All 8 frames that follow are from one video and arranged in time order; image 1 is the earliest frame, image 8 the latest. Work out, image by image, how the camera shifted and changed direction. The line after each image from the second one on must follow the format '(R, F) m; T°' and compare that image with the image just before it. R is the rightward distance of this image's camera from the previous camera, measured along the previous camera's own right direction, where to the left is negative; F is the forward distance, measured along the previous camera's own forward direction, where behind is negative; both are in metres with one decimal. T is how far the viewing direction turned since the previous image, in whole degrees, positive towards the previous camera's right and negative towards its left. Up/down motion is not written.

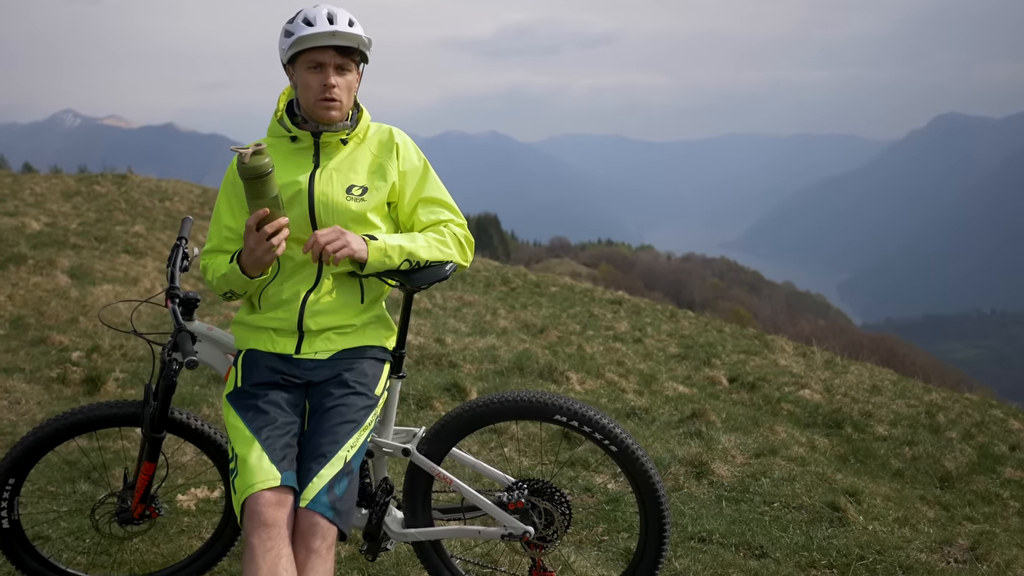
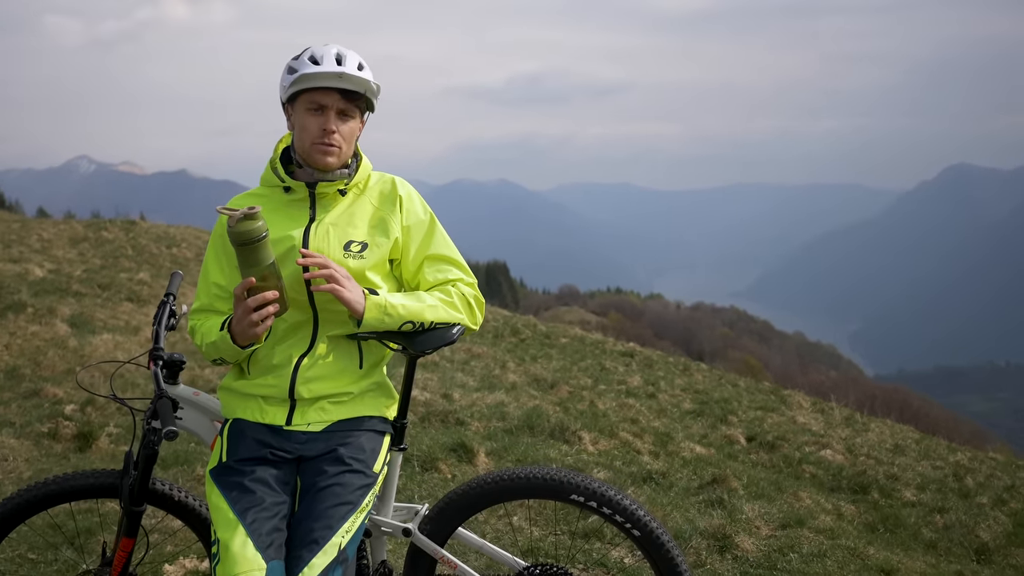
(0.0, +0.3) m; -1°
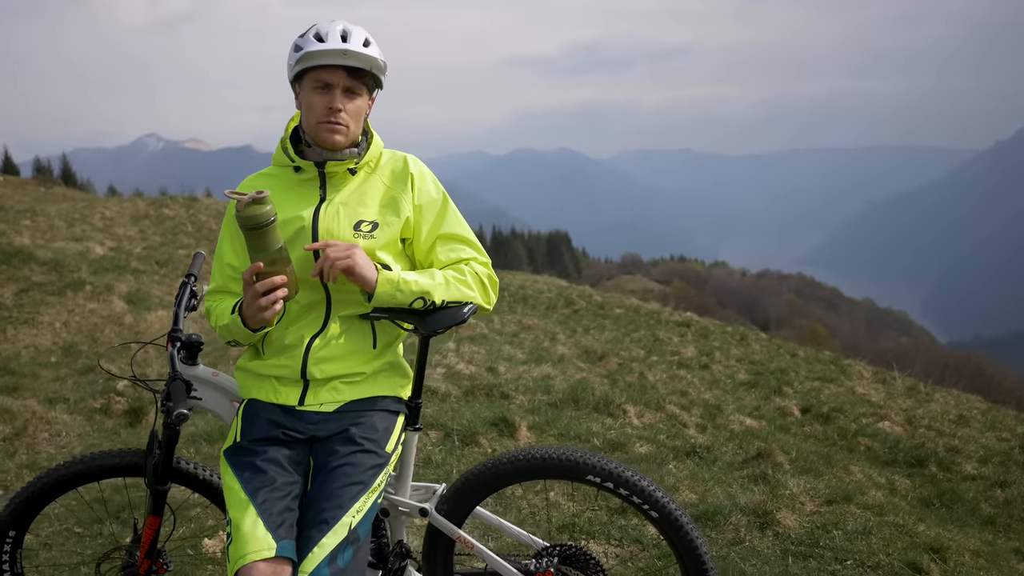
(+0.2, +0.1) m; -4°
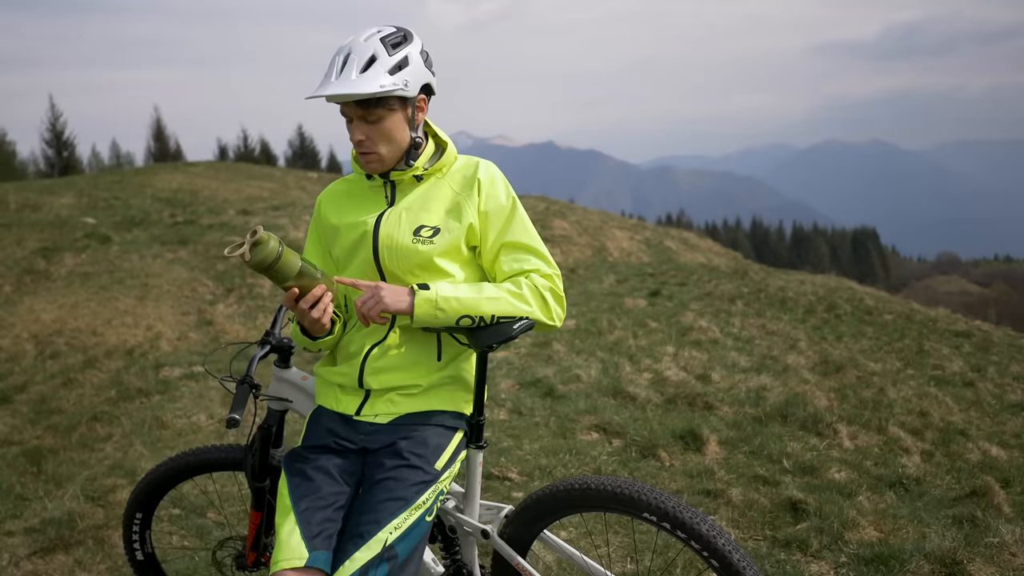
(+0.7, +0.3) m; -17°
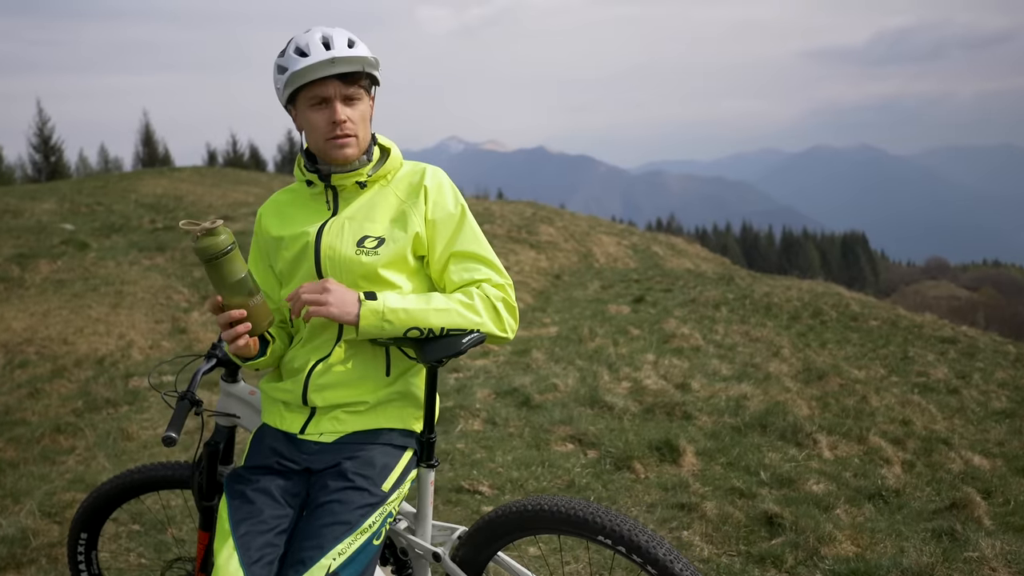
(+0.1, +0.1) m; +1°
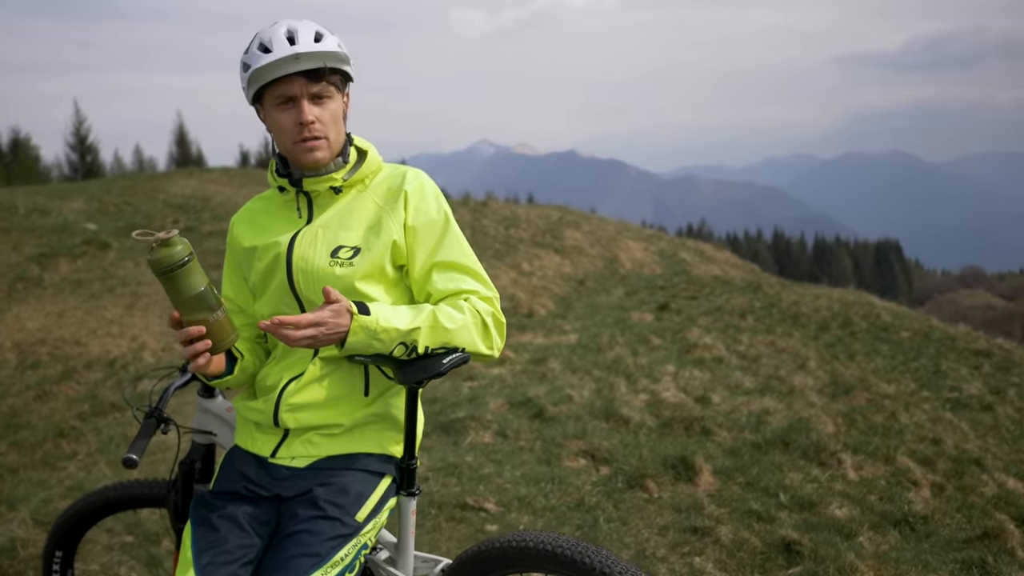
(+0.1, +0.2) m; -2°
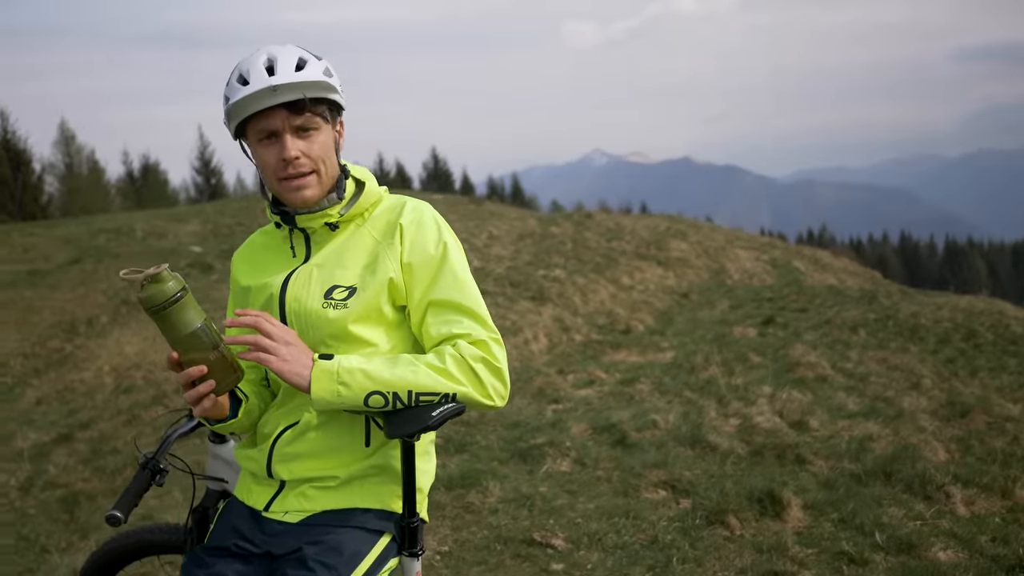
(+0.3, +0.3) m; -7°
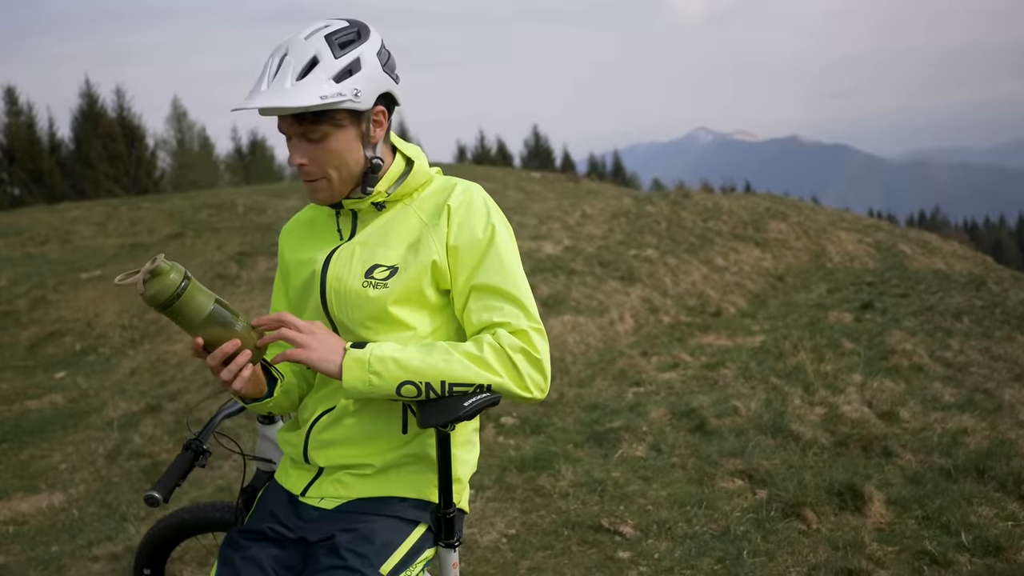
(+0.1, +0.1) m; -6°
